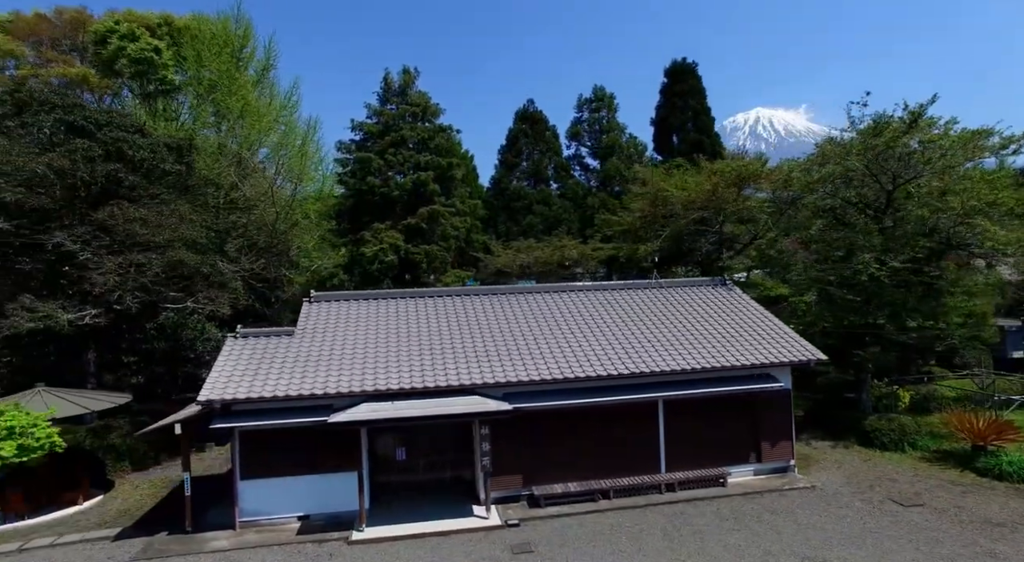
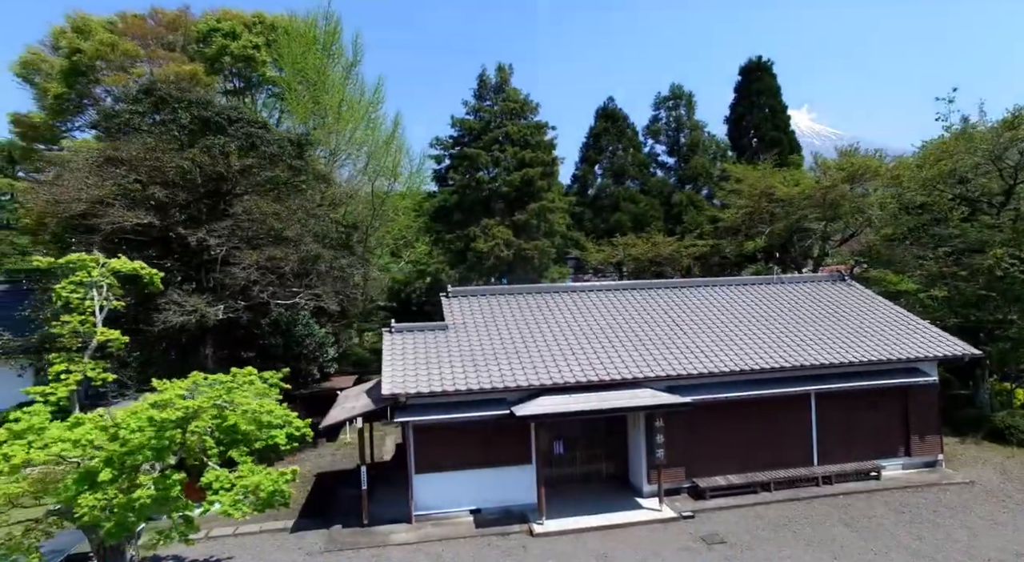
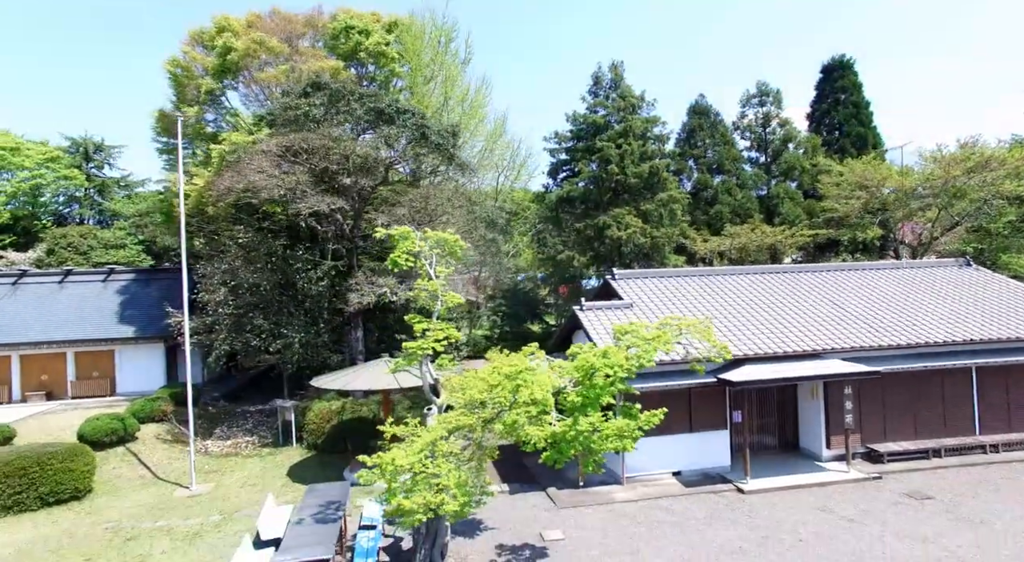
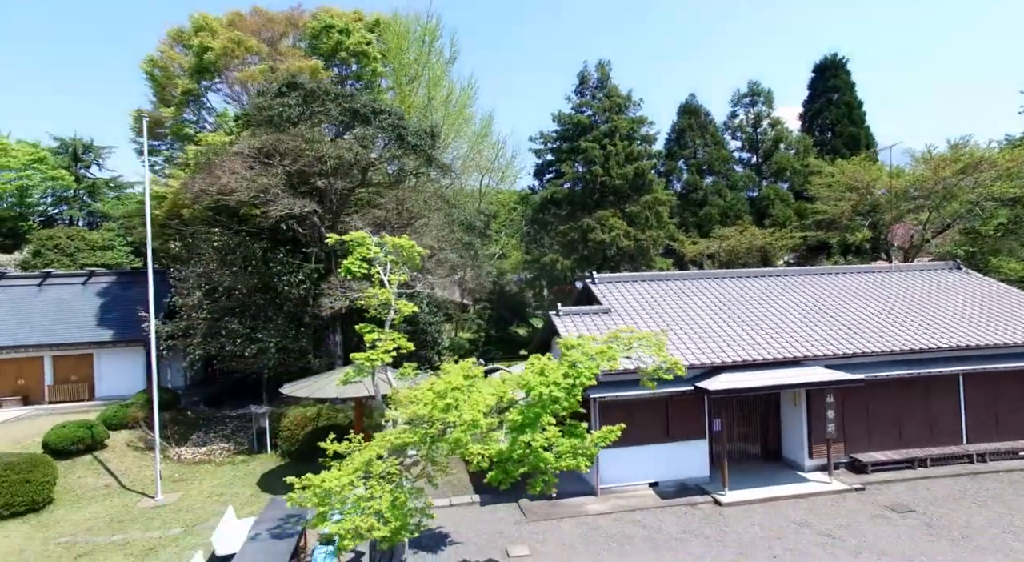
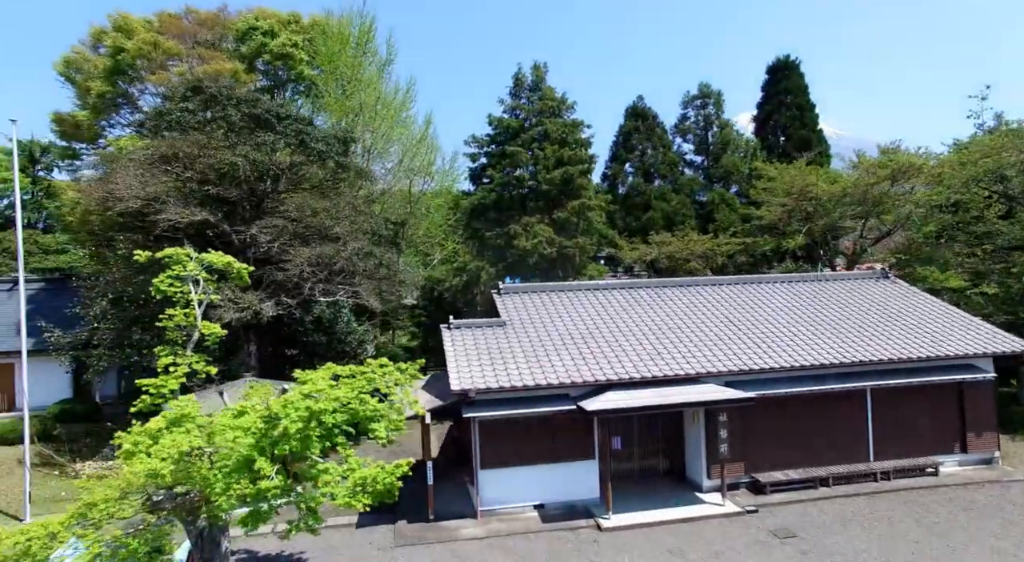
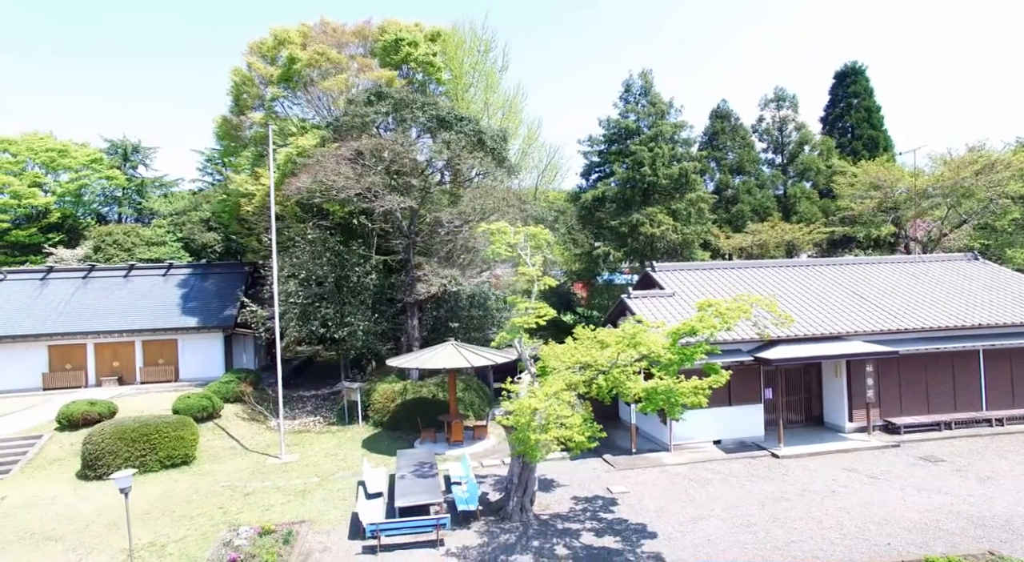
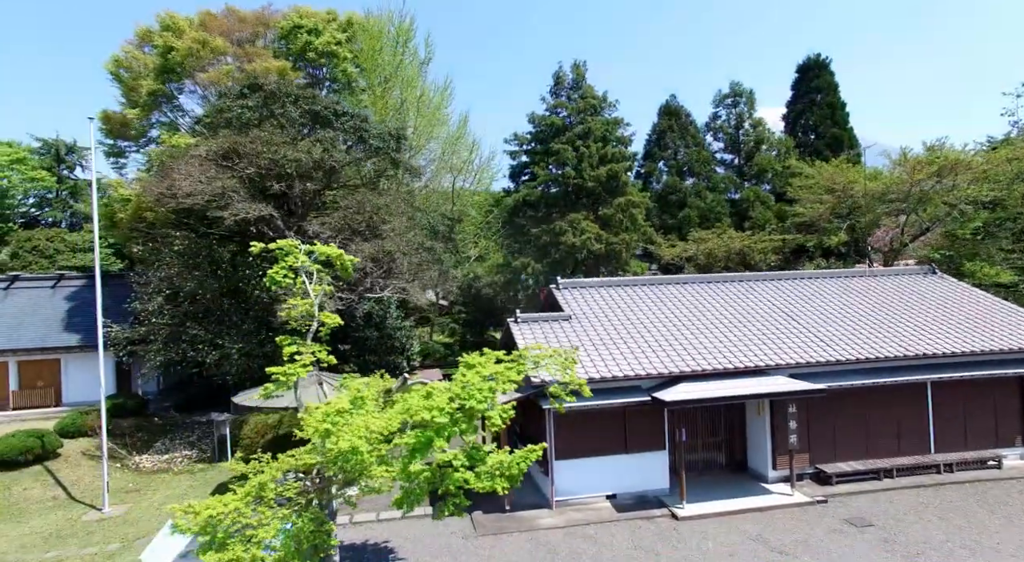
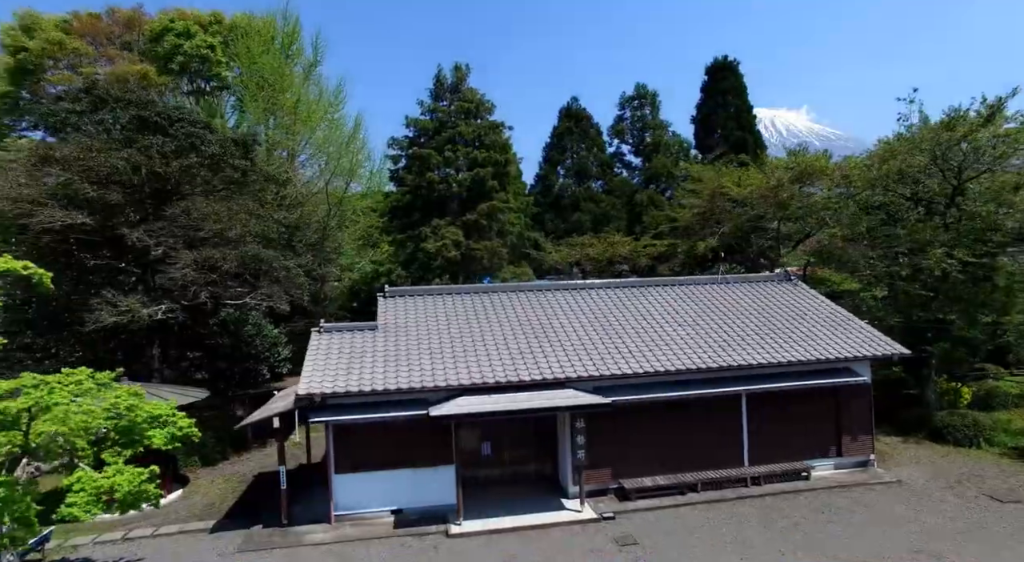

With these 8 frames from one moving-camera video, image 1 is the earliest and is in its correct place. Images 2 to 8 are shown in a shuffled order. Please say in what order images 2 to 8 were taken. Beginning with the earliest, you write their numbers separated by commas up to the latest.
8, 2, 5, 7, 4, 3, 6
